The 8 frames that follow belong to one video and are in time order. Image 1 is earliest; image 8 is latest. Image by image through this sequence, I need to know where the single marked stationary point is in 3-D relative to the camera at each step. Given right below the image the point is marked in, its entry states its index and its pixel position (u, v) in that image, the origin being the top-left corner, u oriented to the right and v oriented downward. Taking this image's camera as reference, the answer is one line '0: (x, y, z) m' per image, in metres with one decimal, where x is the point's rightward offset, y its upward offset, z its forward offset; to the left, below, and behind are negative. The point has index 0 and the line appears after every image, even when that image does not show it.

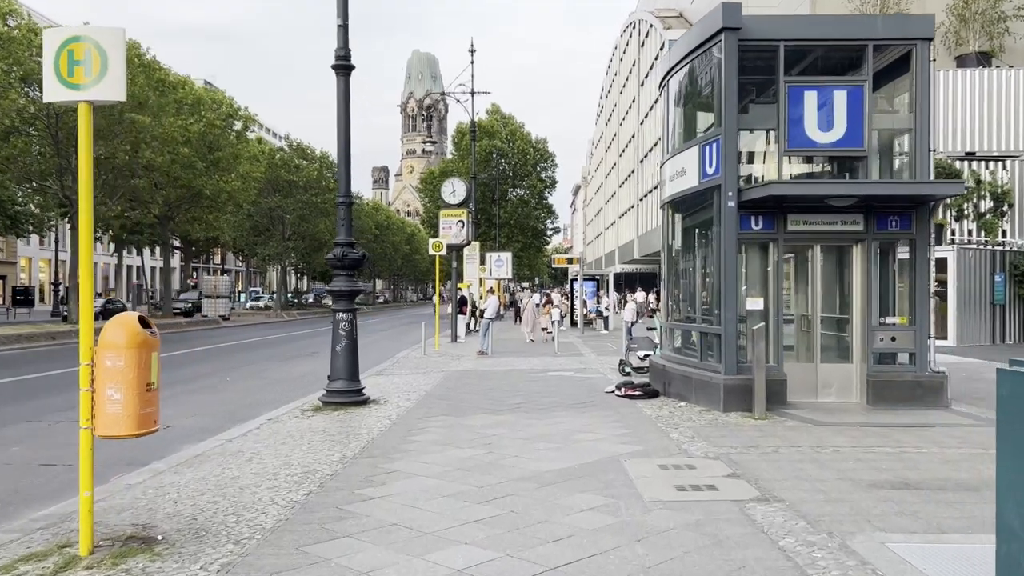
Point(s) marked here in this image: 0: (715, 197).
0: (+2.7, +1.2, +10.6) m
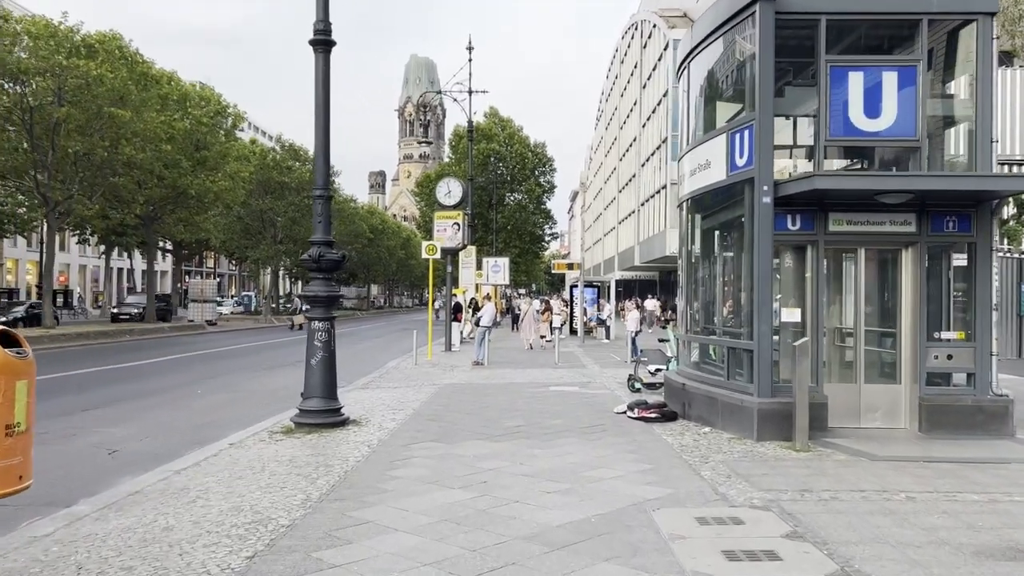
0: (+2.7, +1.1, +9.2) m
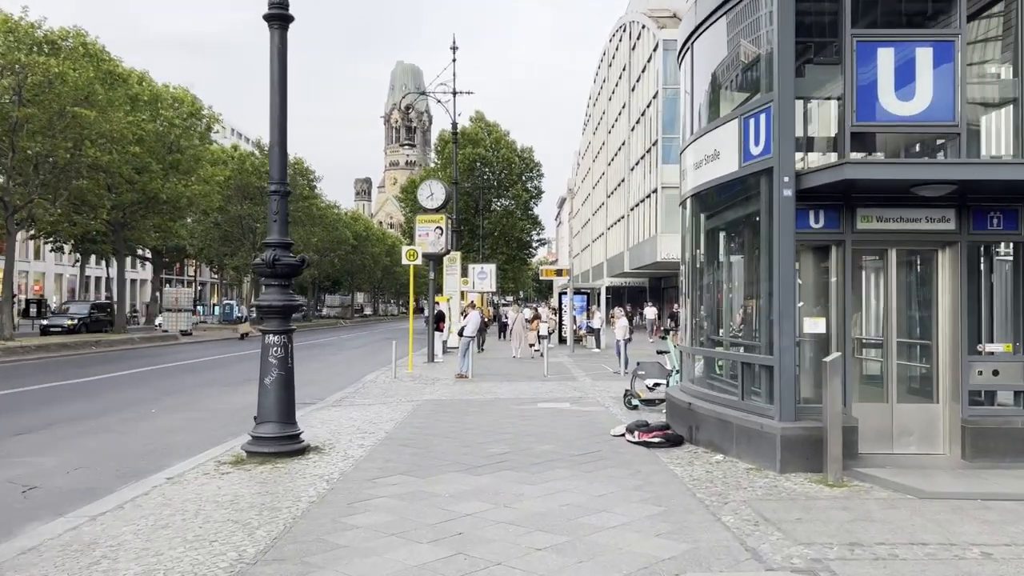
0: (+2.5, +1.0, +8.0) m
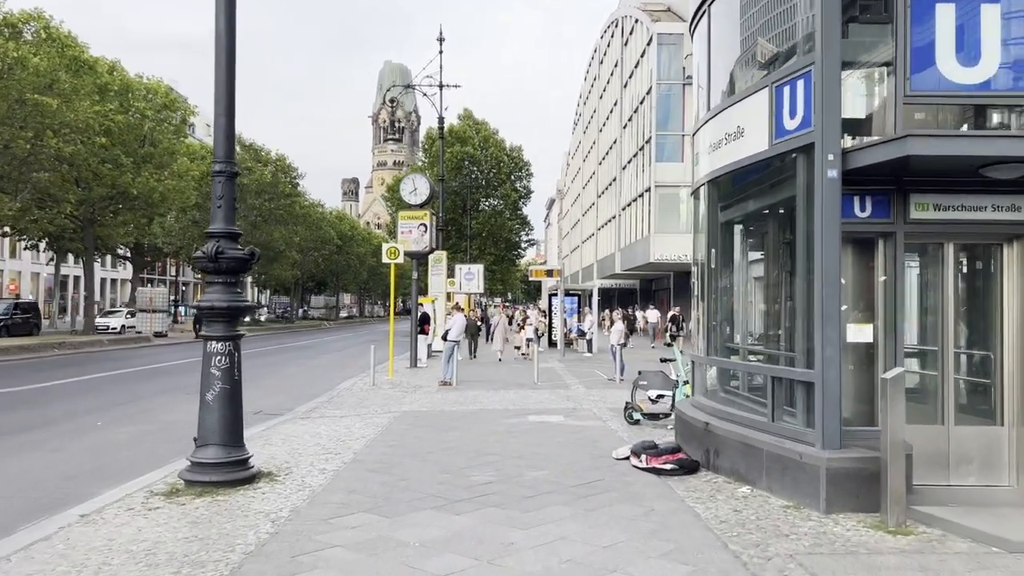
0: (+2.4, +1.0, +6.8) m
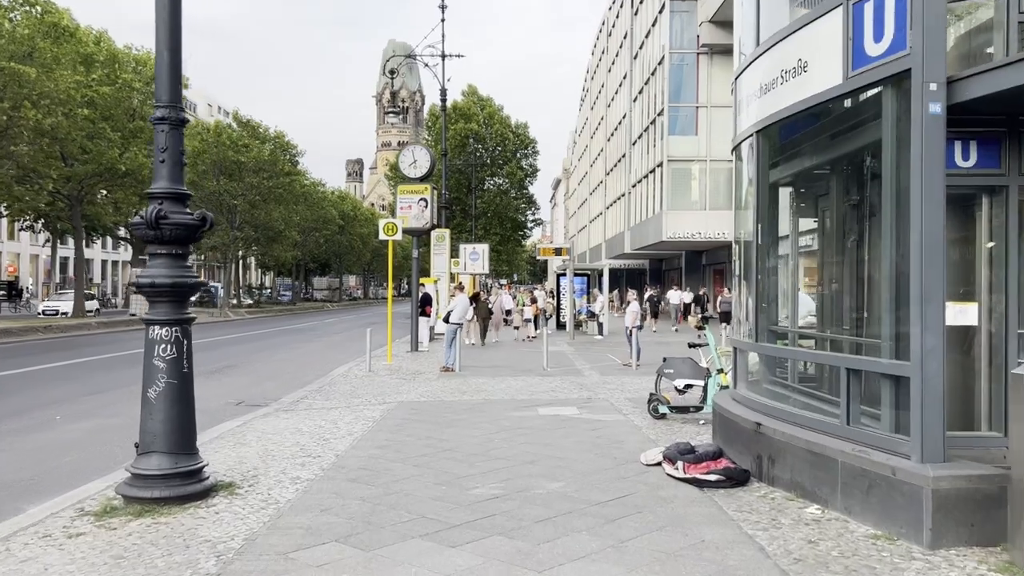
0: (+2.5, +1.3, +5.3) m
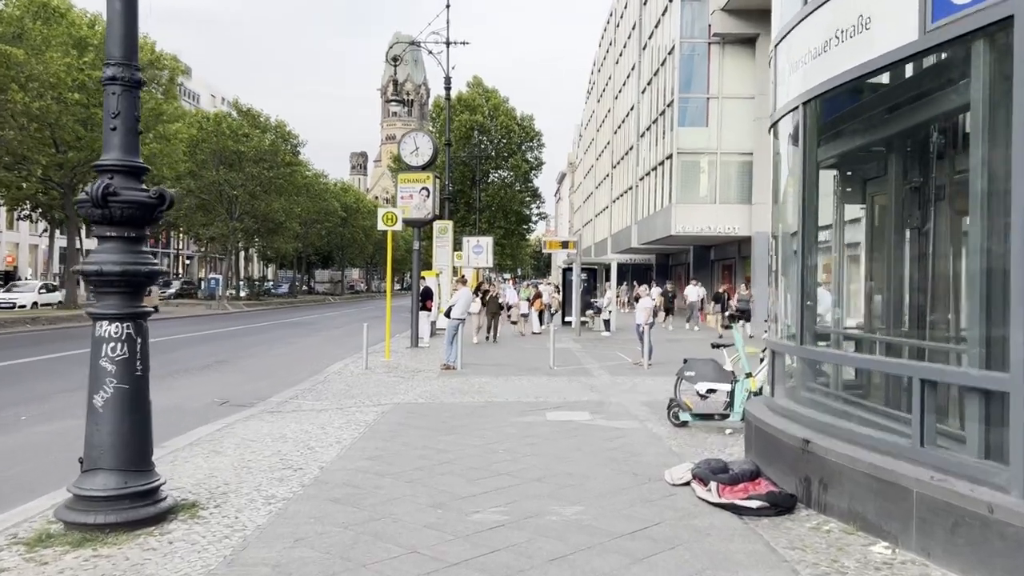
0: (+2.6, +1.3, +4.4) m
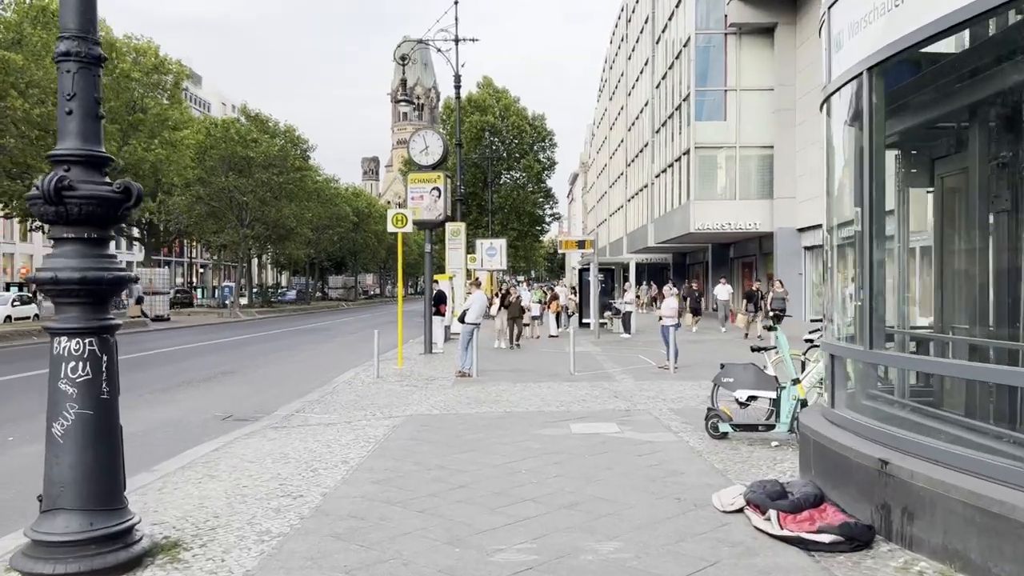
0: (+2.7, +1.3, +3.6) m
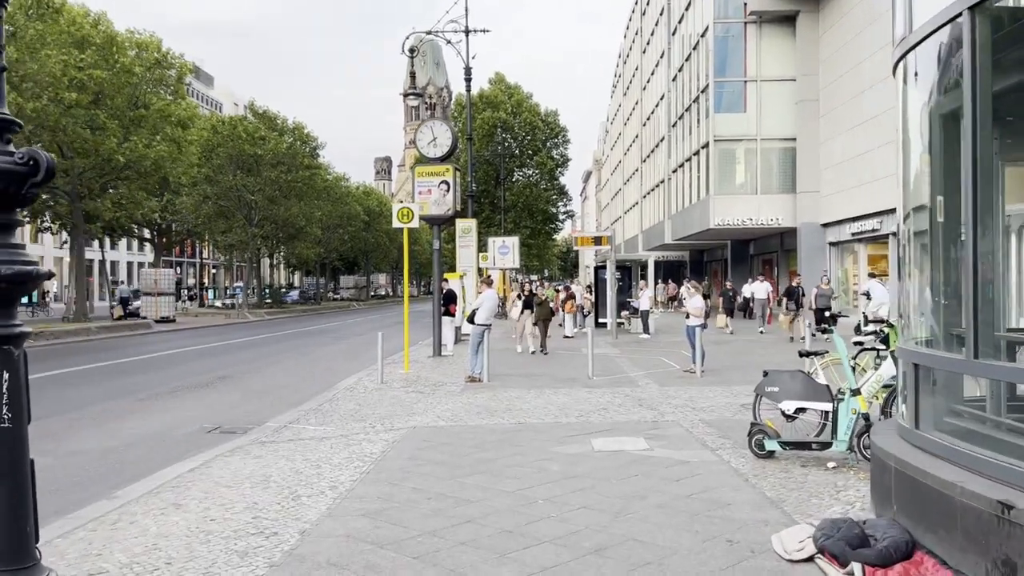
0: (+2.7, +1.4, +2.5) m
